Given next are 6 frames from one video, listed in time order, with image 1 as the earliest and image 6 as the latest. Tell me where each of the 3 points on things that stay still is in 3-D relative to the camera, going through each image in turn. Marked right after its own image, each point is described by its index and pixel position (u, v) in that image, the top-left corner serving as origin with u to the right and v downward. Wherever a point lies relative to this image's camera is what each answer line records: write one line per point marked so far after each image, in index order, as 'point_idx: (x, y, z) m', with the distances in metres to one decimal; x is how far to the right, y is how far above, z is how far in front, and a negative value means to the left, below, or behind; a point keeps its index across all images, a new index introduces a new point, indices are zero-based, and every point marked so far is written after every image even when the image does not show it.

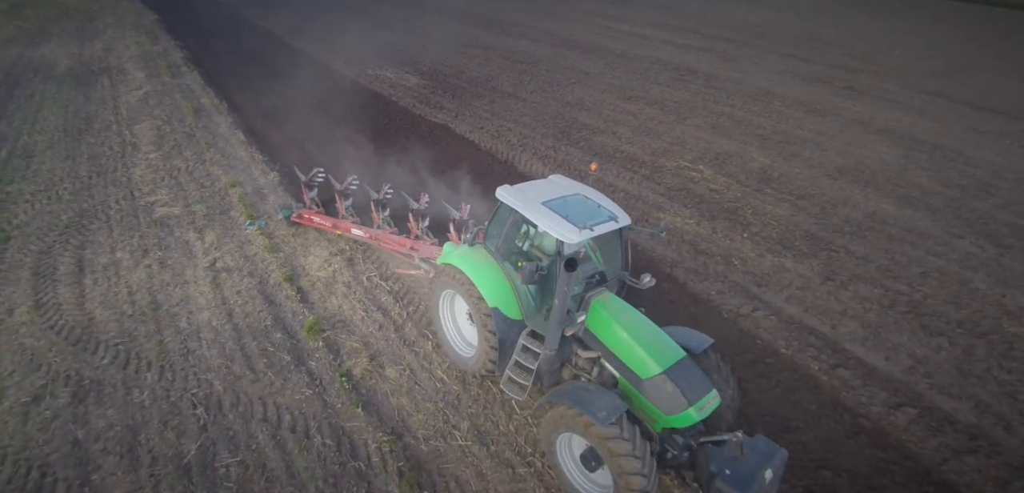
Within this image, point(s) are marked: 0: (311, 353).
0: (-2.0, -1.0, +4.7) m
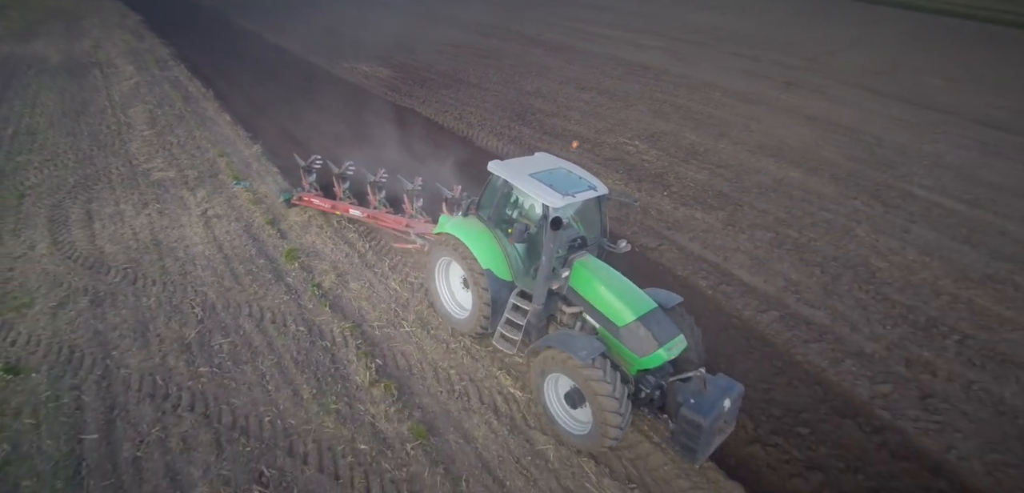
0: (-2.7, -0.2, +5.7) m
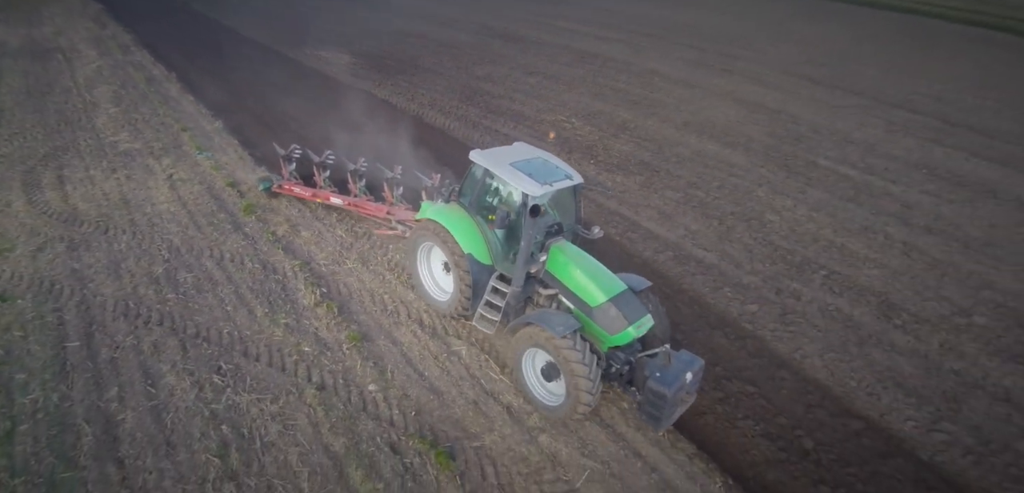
0: (-3.6, +0.4, +6.5) m
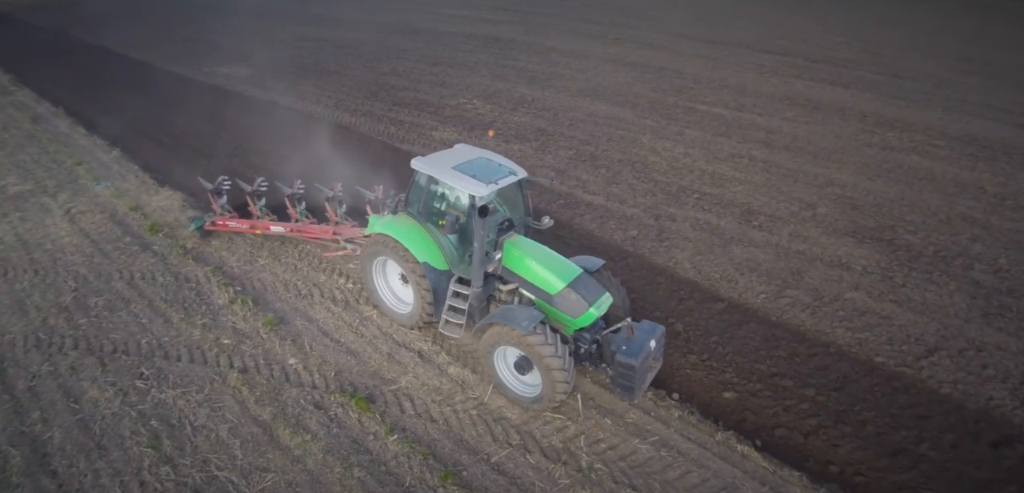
0: (-5.1, 0.0, +6.7) m
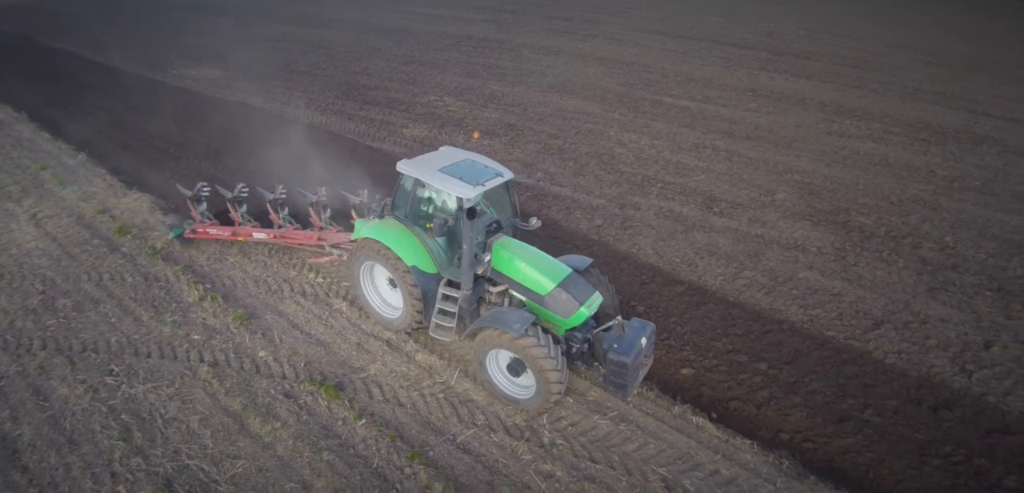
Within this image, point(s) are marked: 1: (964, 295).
0: (-5.6, 0.0, +6.7) m
1: (+6.5, -0.7, +6.8) m
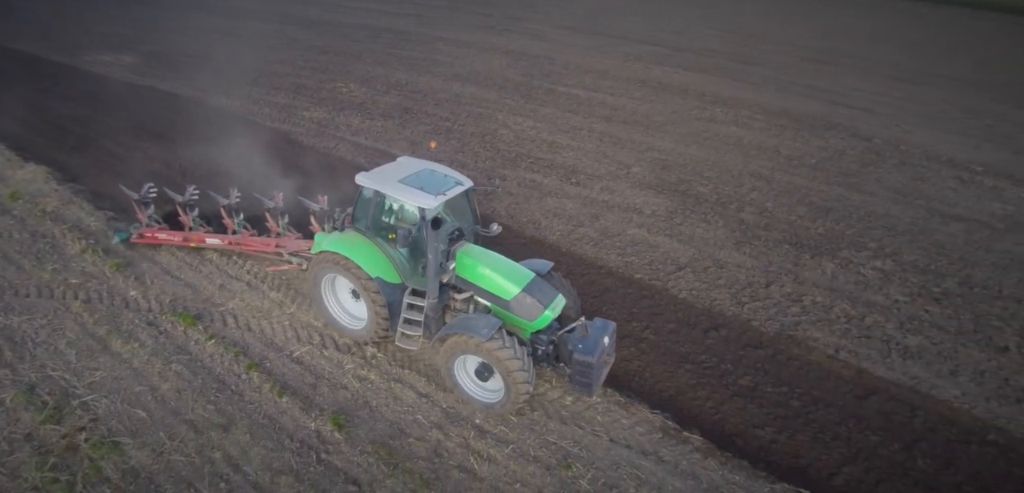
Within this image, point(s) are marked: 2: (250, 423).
0: (-7.7, +0.5, +7.3) m
1: (+4.3, 0.0, +8.1) m
2: (-2.5, -1.7, +4.6) m
